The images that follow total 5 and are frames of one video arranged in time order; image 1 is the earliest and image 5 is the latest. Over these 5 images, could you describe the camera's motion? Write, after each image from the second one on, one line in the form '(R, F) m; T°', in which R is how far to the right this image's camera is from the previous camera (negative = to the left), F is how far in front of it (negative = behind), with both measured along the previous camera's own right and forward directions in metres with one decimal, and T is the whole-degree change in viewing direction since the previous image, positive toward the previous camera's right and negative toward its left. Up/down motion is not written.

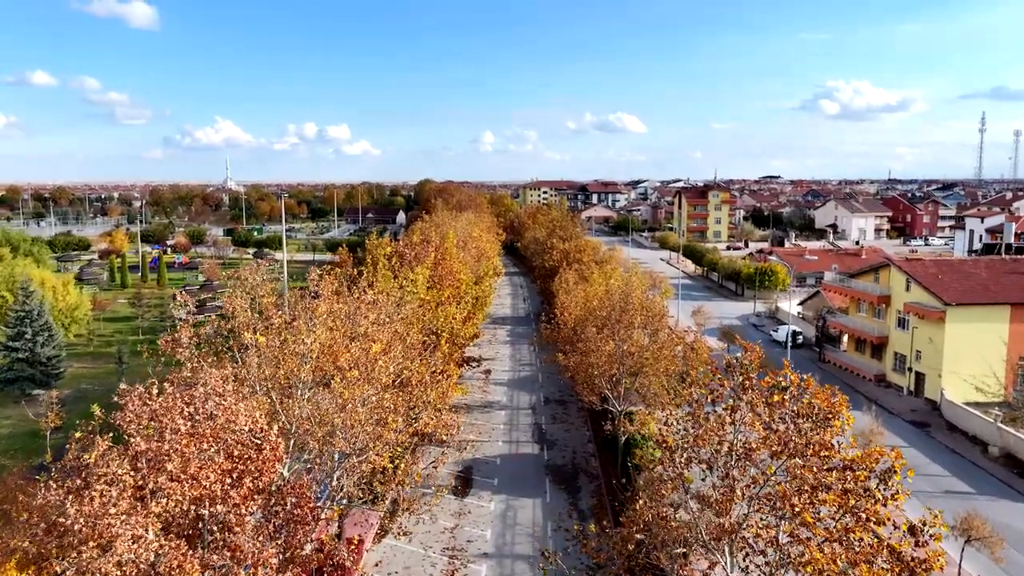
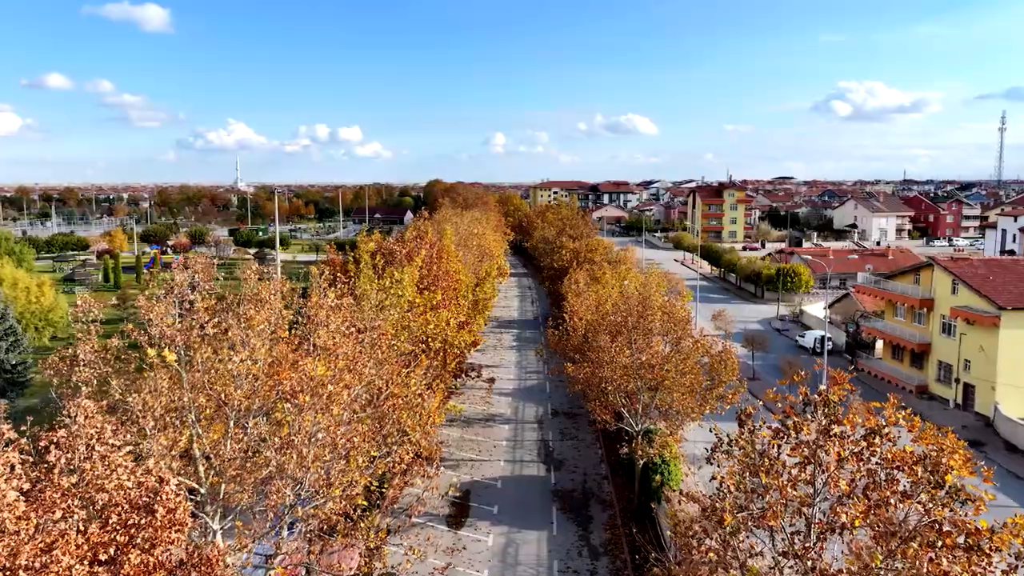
(+0.2, +2.0) m; -1°
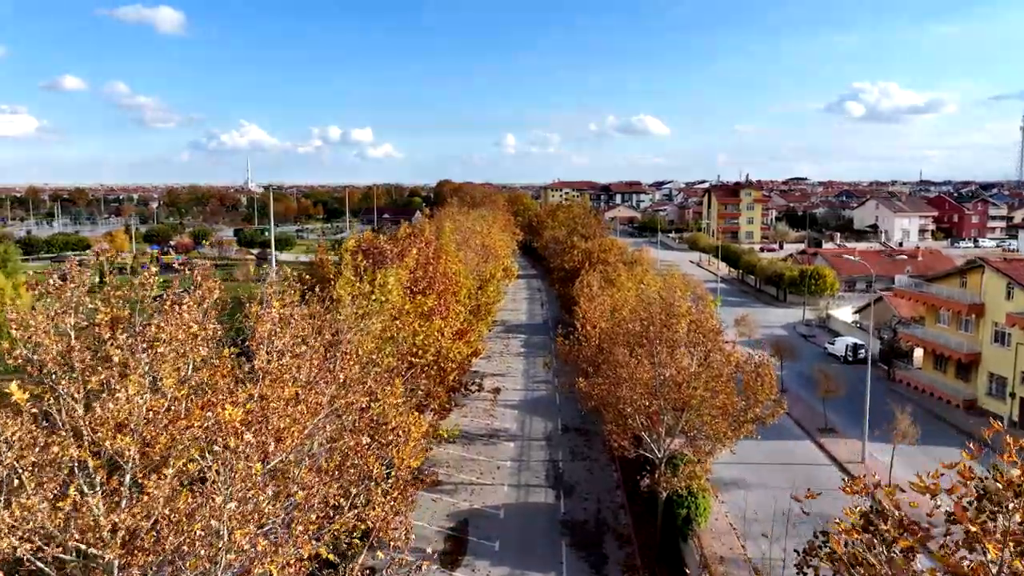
(+0.1, +1.8) m; -1°
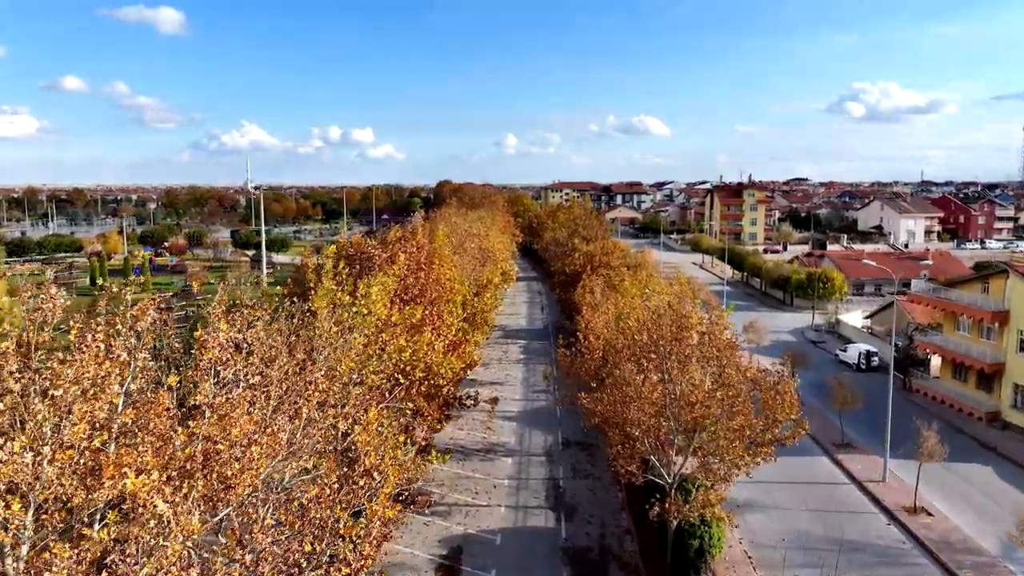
(+0.1, +1.0) m; 0°
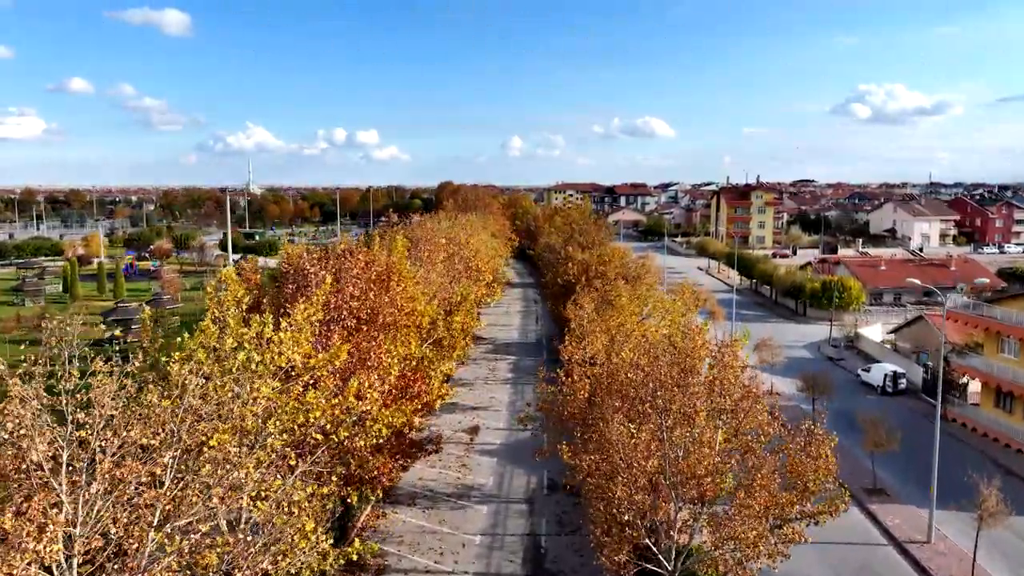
(+0.6, +2.5) m; 0°
